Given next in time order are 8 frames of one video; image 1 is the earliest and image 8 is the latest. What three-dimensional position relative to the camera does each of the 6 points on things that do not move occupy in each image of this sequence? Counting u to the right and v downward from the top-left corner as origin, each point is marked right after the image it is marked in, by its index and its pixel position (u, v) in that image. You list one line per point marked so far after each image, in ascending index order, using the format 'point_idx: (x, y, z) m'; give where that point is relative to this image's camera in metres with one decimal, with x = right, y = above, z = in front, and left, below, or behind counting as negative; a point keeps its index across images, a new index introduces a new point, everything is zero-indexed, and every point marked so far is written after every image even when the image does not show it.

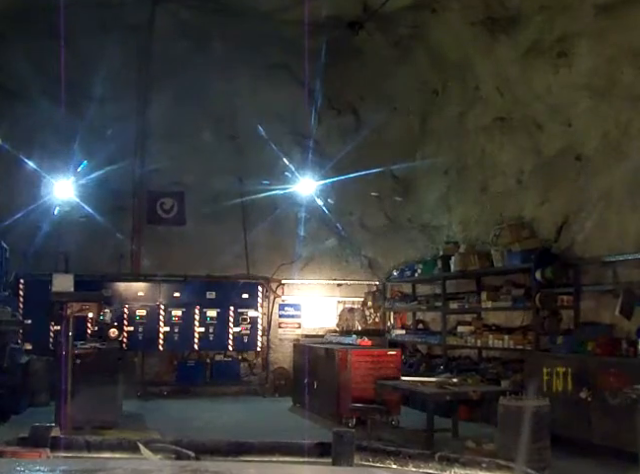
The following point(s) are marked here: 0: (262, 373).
0: (-1.1, -2.5, +15.6) m
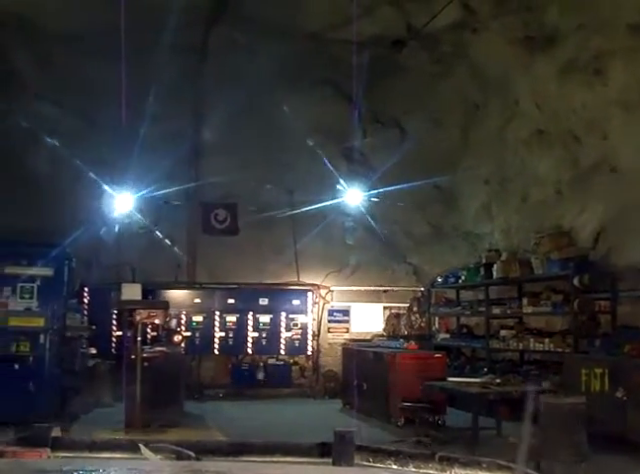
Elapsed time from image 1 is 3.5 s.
0: (-0.1, -2.7, +16.3) m
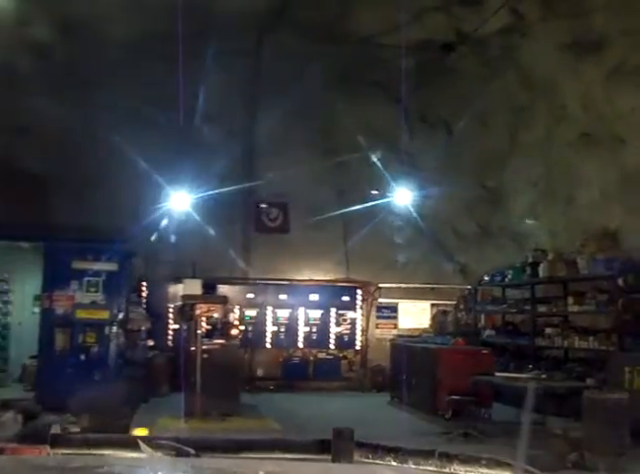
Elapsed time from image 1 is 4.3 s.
0: (+0.8, -2.7, +16.8) m
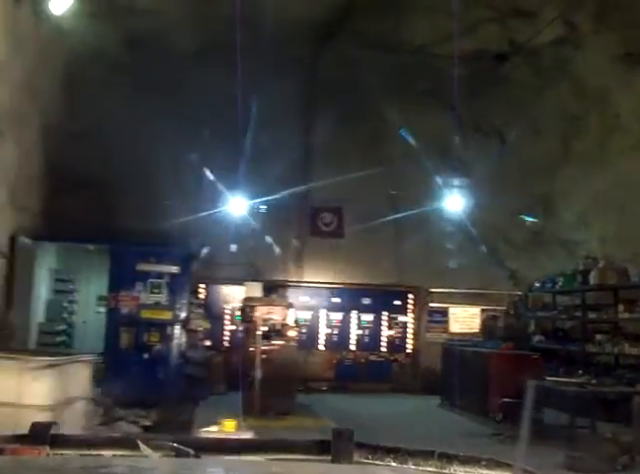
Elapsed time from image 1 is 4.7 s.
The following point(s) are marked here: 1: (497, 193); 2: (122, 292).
0: (+1.9, -2.8, +17.1) m
1: (+3.8, +0.9, +17.5) m
2: (-3.3, -0.9, +14.2) m
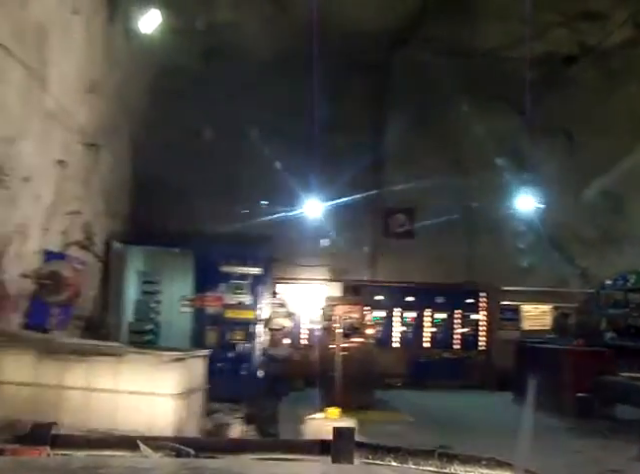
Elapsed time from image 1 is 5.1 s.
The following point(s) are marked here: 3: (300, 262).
0: (+3.5, -2.8, +17.5) m
1: (+5.3, +1.0, +17.7) m
2: (-2.0, -1.0, +14.9) m
3: (-0.4, -0.5, +17.1) m
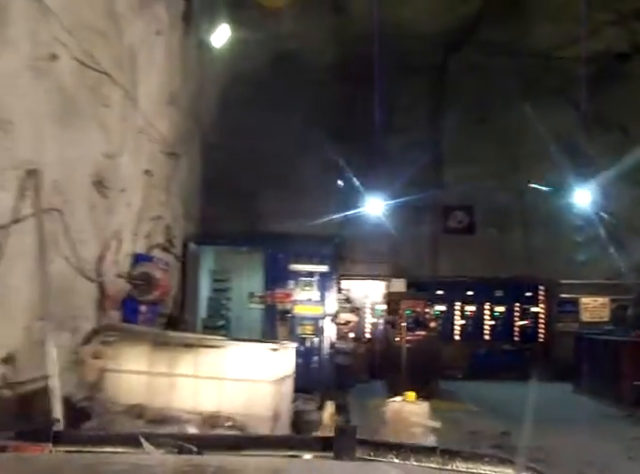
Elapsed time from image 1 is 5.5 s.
0: (+4.8, -2.7, +18.0) m
1: (+6.6, +1.1, +18.0) m
2: (-0.8, -1.0, +15.7) m
3: (+0.9, -0.5, +17.8) m
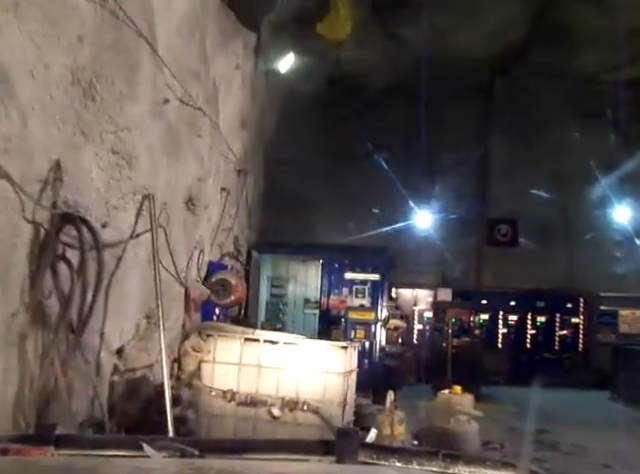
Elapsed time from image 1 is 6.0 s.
0: (+6.0, -3.0, +18.9) m
1: (+7.8, +0.7, +18.9) m
2: (+0.3, -1.2, +17.0) m
3: (+2.0, -0.7, +18.9) m
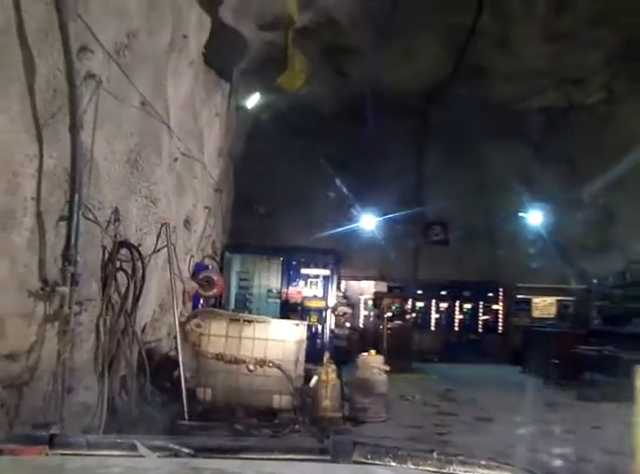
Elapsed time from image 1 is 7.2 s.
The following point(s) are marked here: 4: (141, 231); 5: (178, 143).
0: (+4.9, -3.0, +22.9) m
1: (+6.8, +0.7, +22.9) m
2: (-0.7, -1.3, +20.7) m
3: (+1.0, -0.8, +22.7) m
4: (-2.2, +0.1, +10.3) m
5: (-2.0, +1.3, +11.5) m
